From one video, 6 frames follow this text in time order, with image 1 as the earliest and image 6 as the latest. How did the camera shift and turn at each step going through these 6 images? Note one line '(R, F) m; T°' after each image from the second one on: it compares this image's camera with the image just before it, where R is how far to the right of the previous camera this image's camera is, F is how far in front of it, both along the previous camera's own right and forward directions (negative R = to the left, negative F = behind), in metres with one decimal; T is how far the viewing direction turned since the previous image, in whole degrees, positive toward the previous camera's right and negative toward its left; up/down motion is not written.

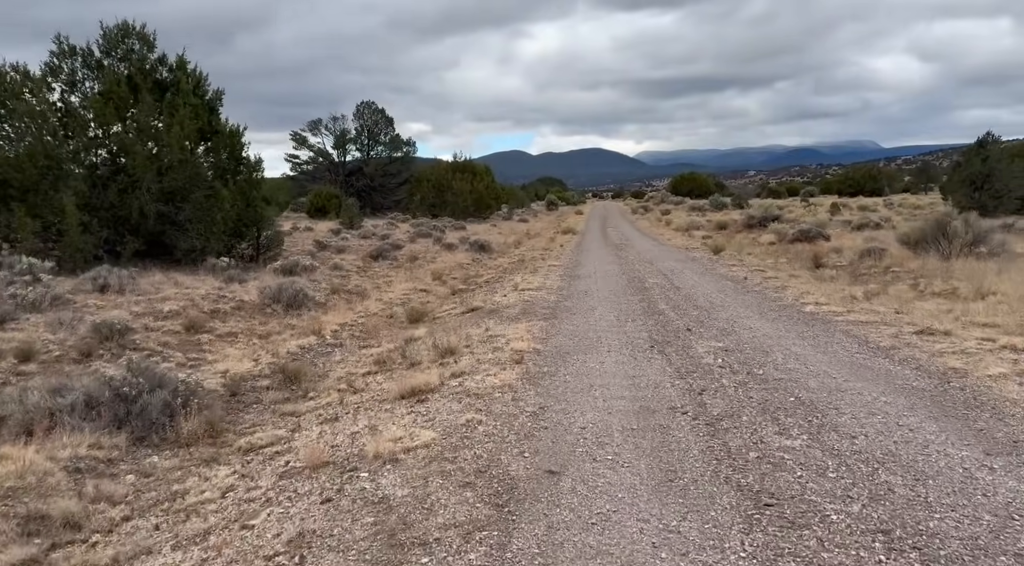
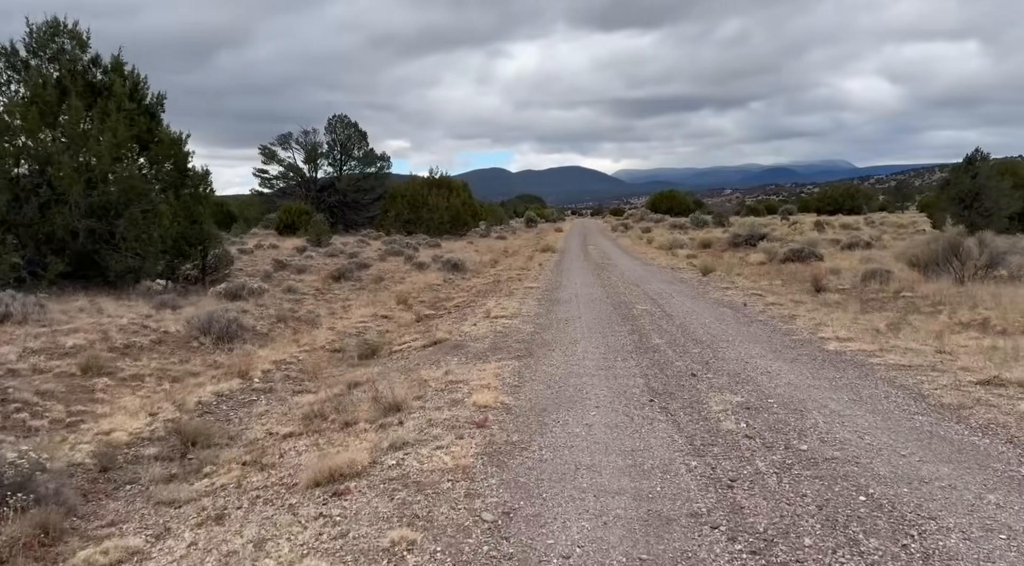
(+0.2, +2.3) m; +1°
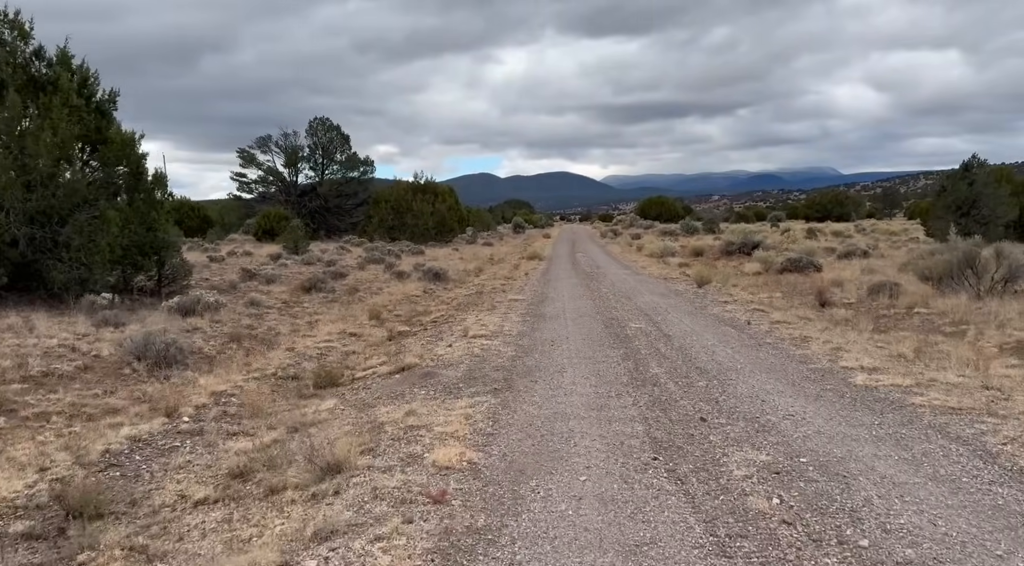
(+0.2, +1.7) m; +1°
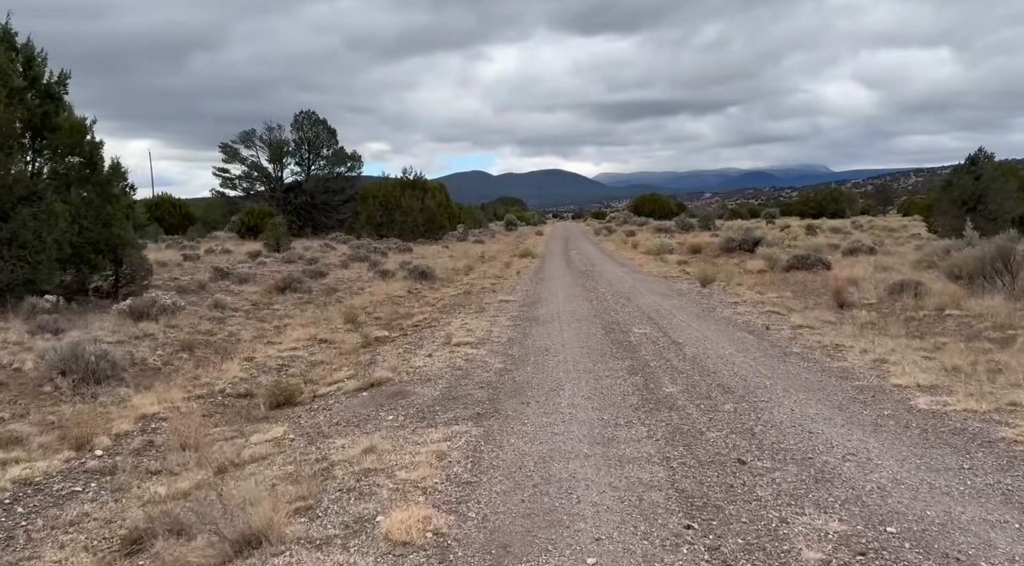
(+0.1, +1.8) m; +1°
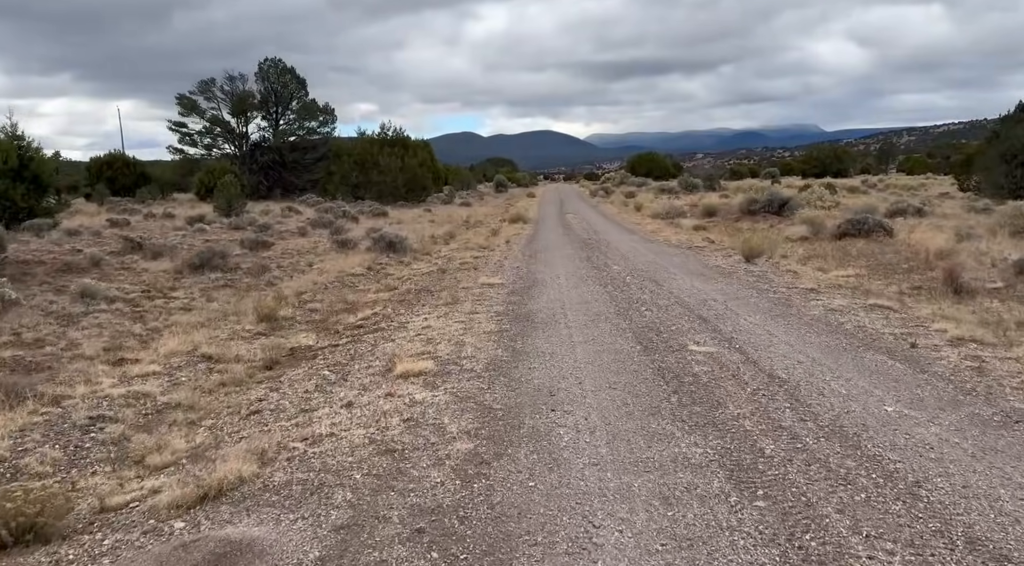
(+0.1, +5.5) m; +1°
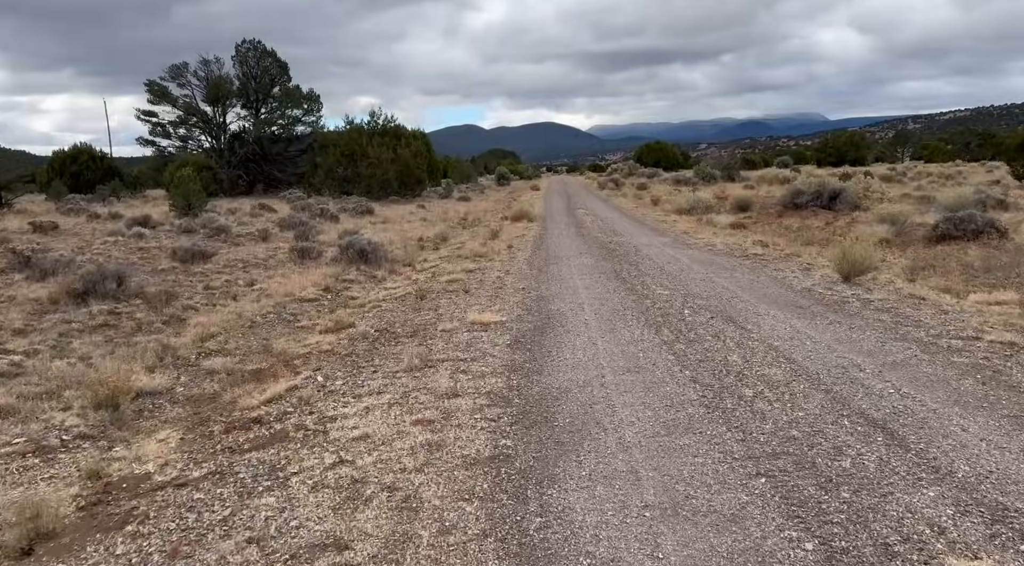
(0.0, +5.2) m; 0°
